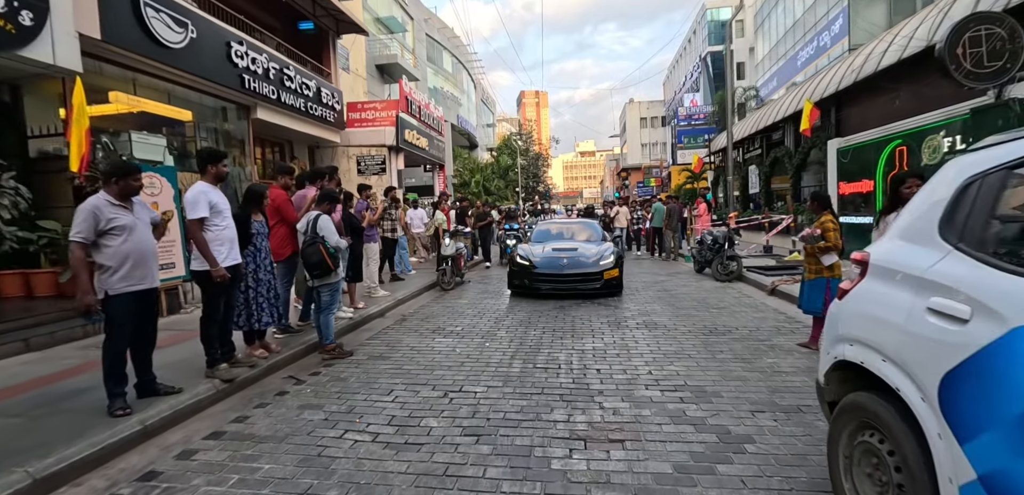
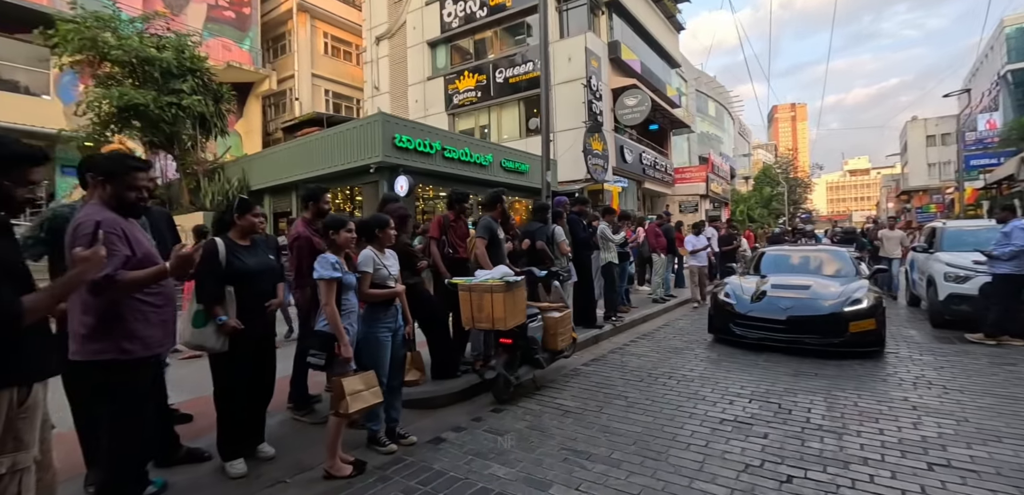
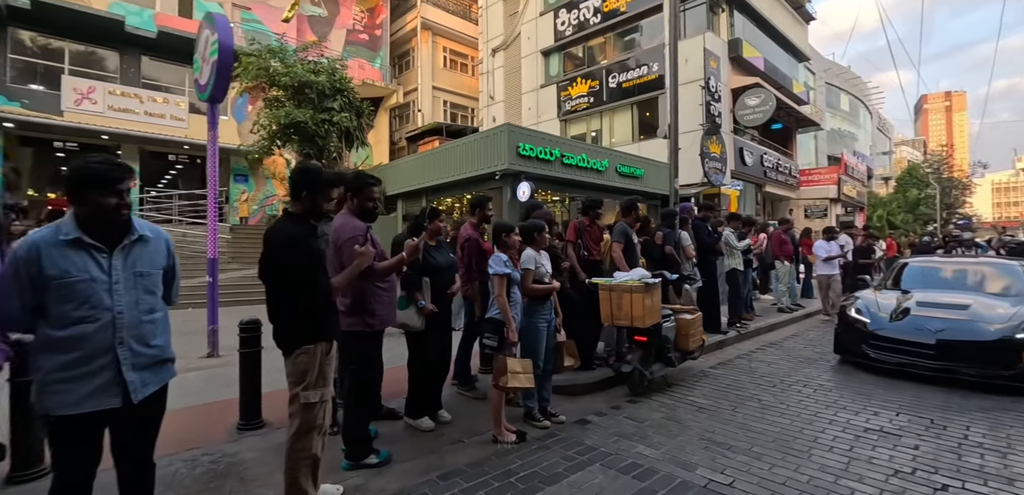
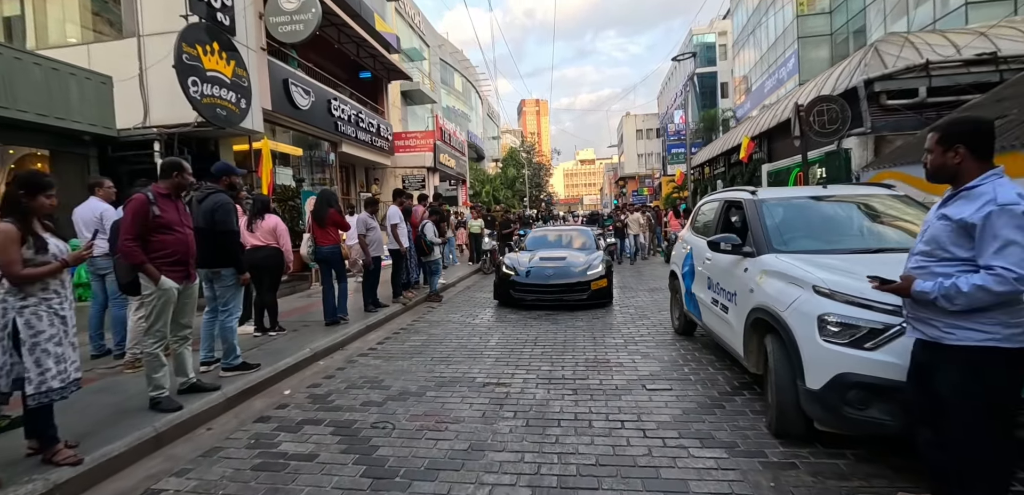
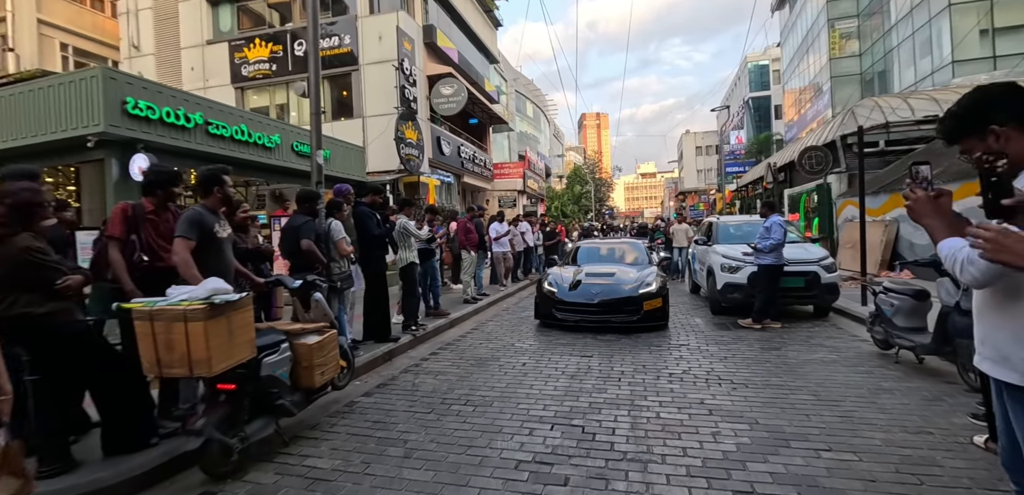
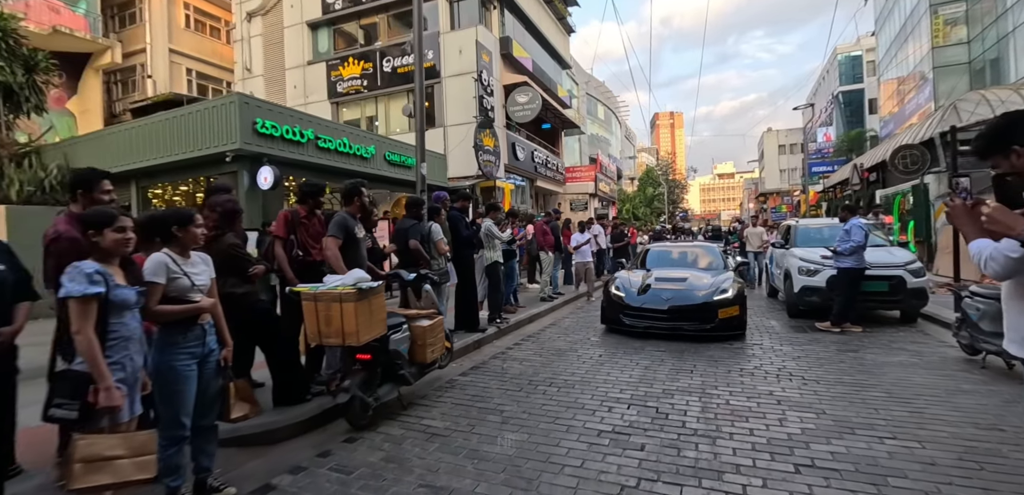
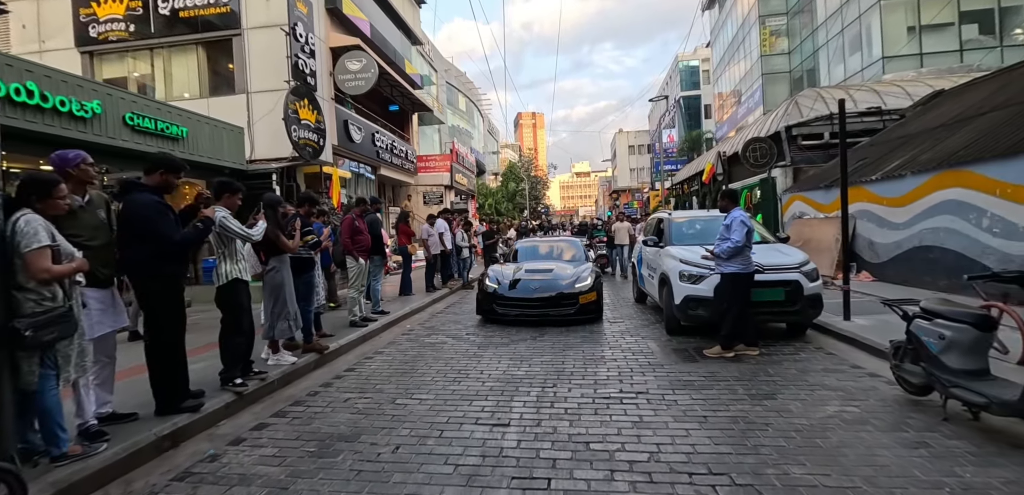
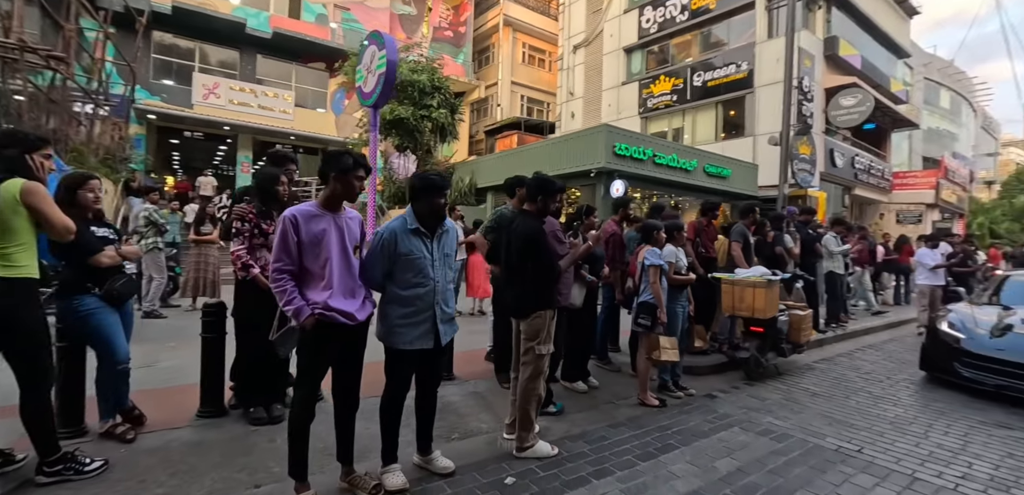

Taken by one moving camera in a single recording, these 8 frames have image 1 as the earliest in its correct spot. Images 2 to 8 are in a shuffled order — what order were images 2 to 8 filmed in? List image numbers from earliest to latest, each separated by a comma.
4, 7, 5, 6, 2, 3, 8
